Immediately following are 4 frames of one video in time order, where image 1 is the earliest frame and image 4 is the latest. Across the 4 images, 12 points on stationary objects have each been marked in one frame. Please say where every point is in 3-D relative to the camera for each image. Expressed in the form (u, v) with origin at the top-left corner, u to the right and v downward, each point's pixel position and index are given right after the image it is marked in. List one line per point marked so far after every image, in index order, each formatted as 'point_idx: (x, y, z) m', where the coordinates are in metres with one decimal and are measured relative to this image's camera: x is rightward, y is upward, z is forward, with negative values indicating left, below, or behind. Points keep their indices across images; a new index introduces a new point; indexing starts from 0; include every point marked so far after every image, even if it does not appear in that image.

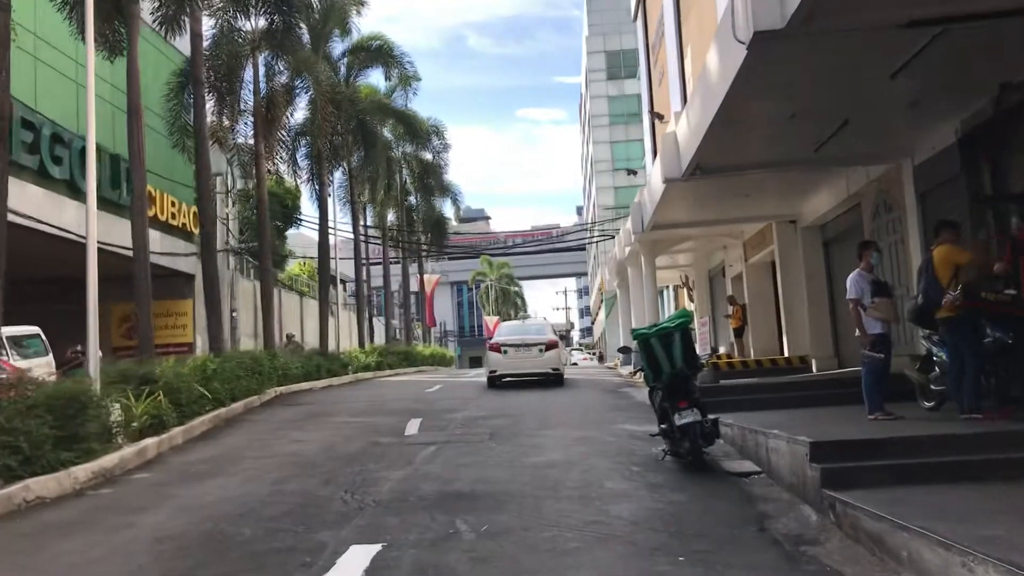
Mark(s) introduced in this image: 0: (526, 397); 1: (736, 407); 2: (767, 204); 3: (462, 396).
0: (+0.3, -2.1, +18.7) m
1: (+3.0, -1.6, +13.3) m
2: (+5.0, +1.7, +19.4) m
3: (-0.9, -2.1, +19.1) m
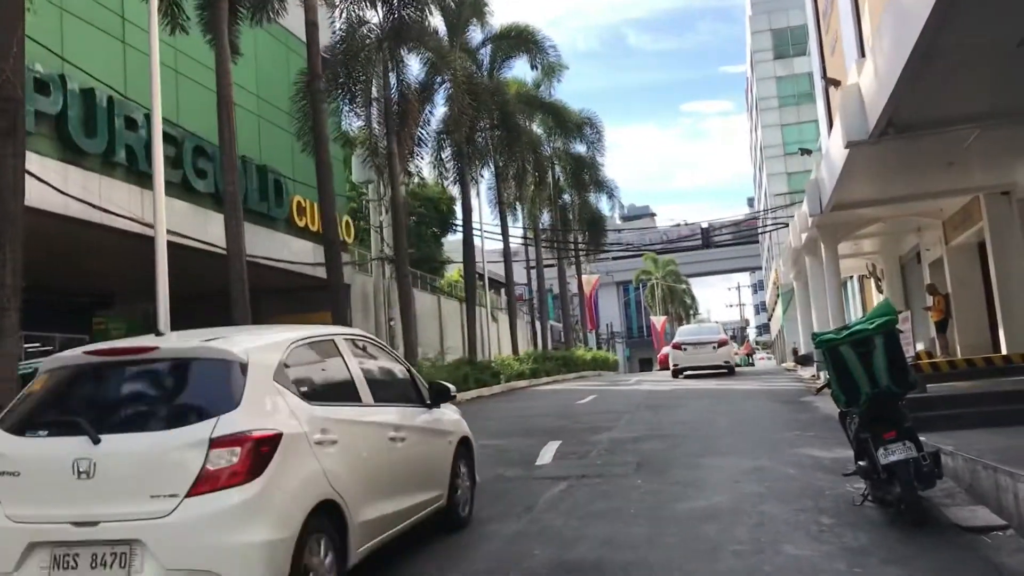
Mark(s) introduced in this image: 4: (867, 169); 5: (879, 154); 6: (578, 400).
0: (+3.0, -2.0, +16.3) m
1: (+4.7, -1.5, +10.5) m
2: (+7.6, +1.9, +16.2) m
3: (+1.9, -2.1, +16.9) m
4: (+5.4, +1.8, +14.7) m
5: (+5.0, +1.9, +13.4) m
6: (+1.3, -2.3, +19.9) m
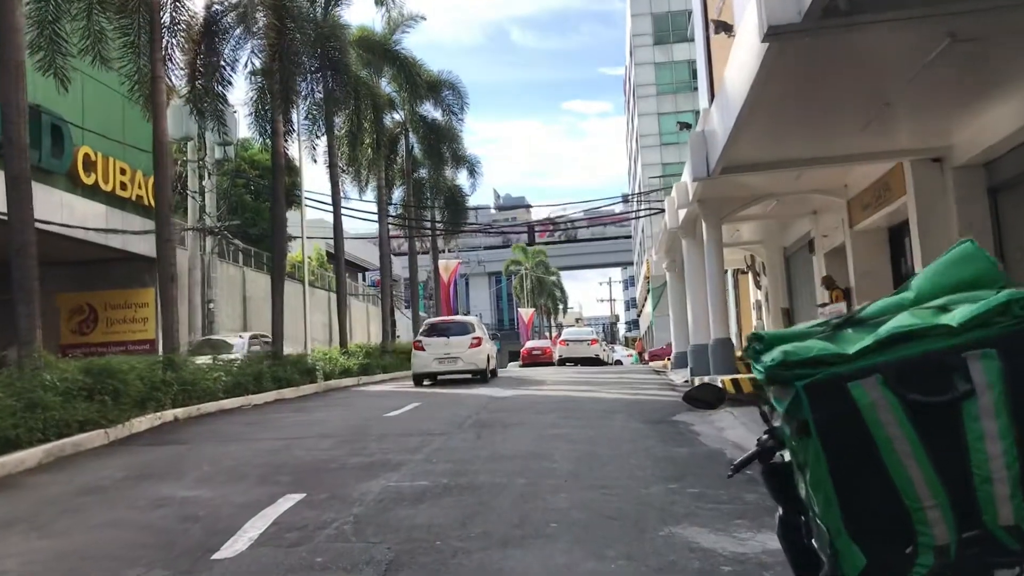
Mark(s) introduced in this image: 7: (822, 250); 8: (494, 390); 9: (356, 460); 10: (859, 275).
0: (+0.2, -1.7, +11.9) m
1: (+2.7, -1.3, +6.4) m
2: (+5.0, +2.0, +12.4) m
3: (-1.0, -1.8, +12.4) m
4: (+2.9, +2.0, +10.6) m
5: (+2.7, +2.0, +9.3) m
6: (-1.9, -1.9, +15.4) m
7: (+6.2, +0.8, +19.2) m
8: (-0.4, -2.0, +19.1) m
9: (-1.5, -1.7, +9.3) m
10: (+6.0, +0.2, +16.9) m
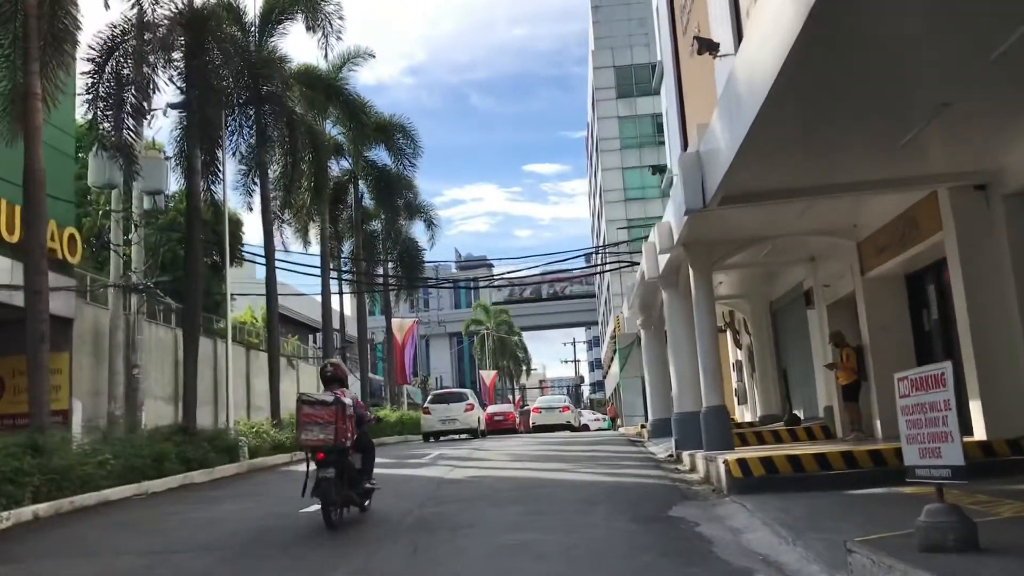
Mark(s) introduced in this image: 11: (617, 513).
0: (-0.3, -2.3, +9.1) m
1: (+2.4, -1.5, +3.7) m
2: (+4.4, +1.5, +10.0) m
3: (-1.5, -2.4, +9.5) m
4: (+2.4, +1.5, +8.1) m
5: (+2.3, +1.6, +6.8) m
6: (-2.5, -2.7, +12.4) m
7: (+5.4, -0.2, +16.7) m
8: (-1.1, -3.0, +16.2) m
9: (-1.9, -2.1, +6.4) m
10: (+5.4, -0.6, +14.4) m
11: (+1.1, -2.3, +9.9) m
